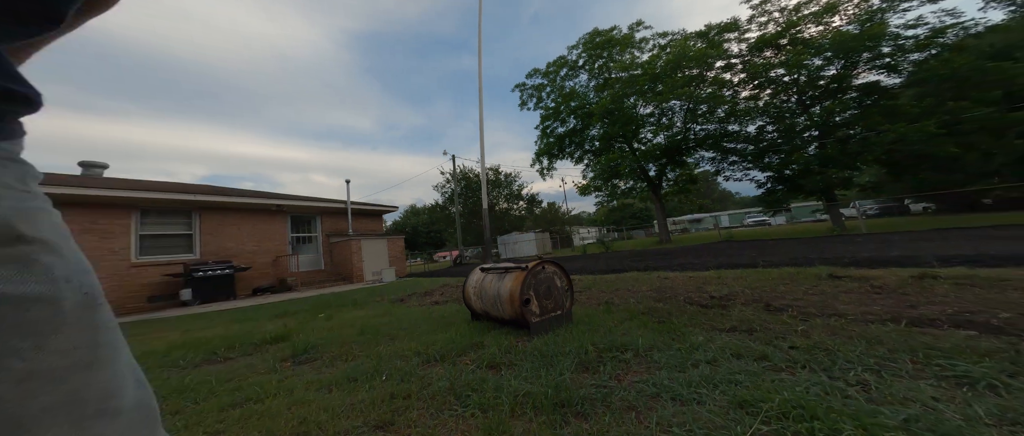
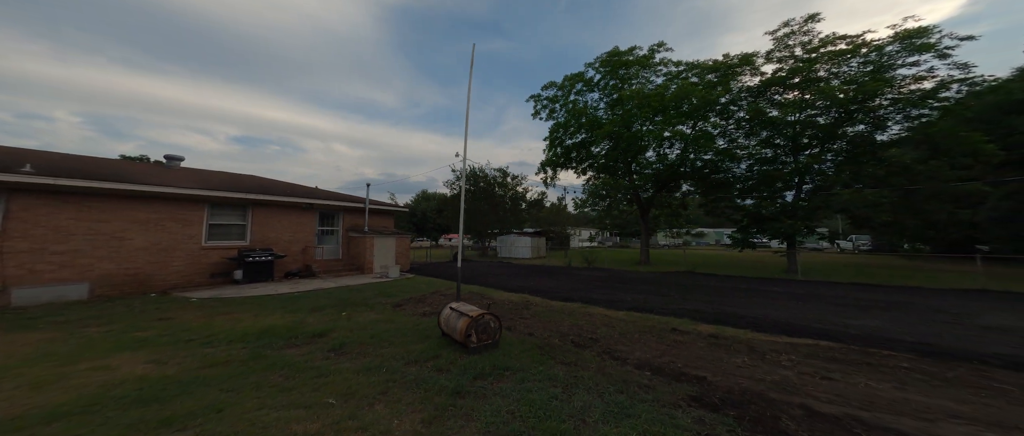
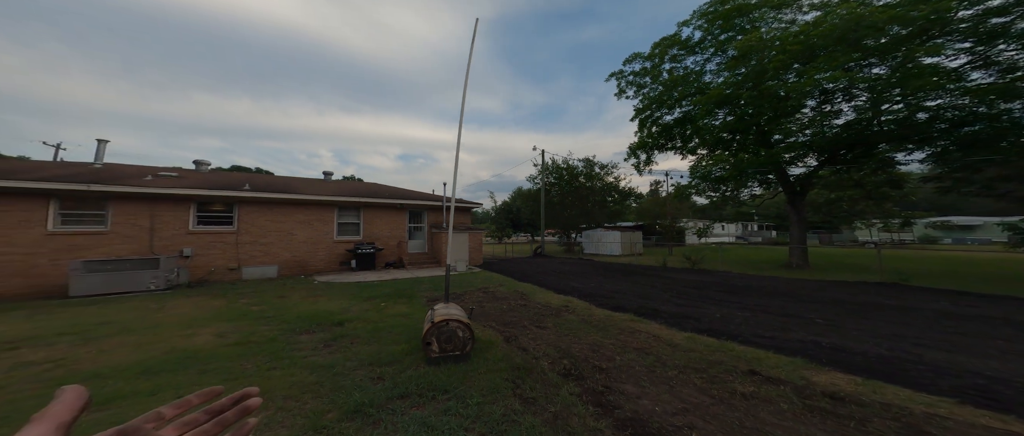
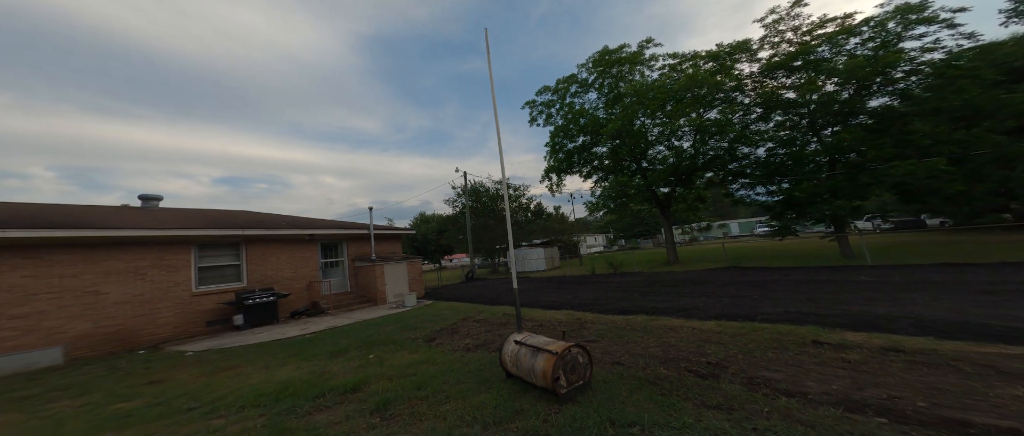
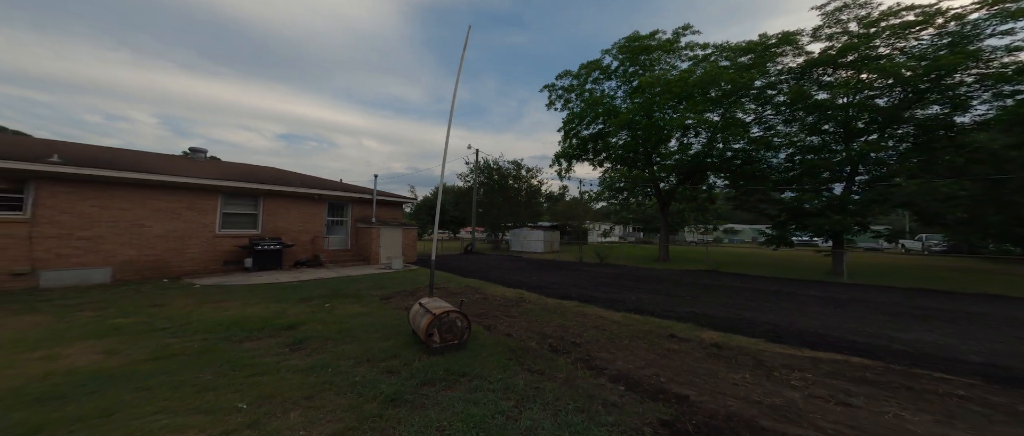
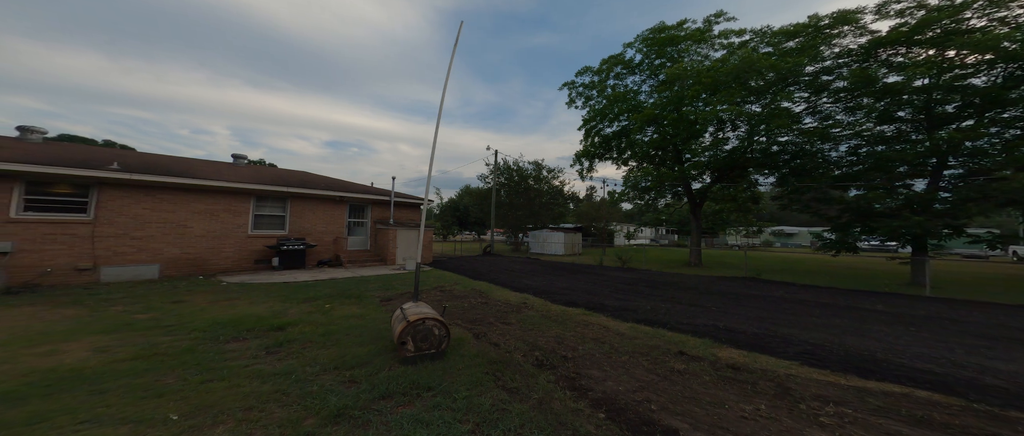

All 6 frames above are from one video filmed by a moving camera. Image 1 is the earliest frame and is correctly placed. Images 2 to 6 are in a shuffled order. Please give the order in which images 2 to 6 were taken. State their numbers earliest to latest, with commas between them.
4, 2, 5, 6, 3
